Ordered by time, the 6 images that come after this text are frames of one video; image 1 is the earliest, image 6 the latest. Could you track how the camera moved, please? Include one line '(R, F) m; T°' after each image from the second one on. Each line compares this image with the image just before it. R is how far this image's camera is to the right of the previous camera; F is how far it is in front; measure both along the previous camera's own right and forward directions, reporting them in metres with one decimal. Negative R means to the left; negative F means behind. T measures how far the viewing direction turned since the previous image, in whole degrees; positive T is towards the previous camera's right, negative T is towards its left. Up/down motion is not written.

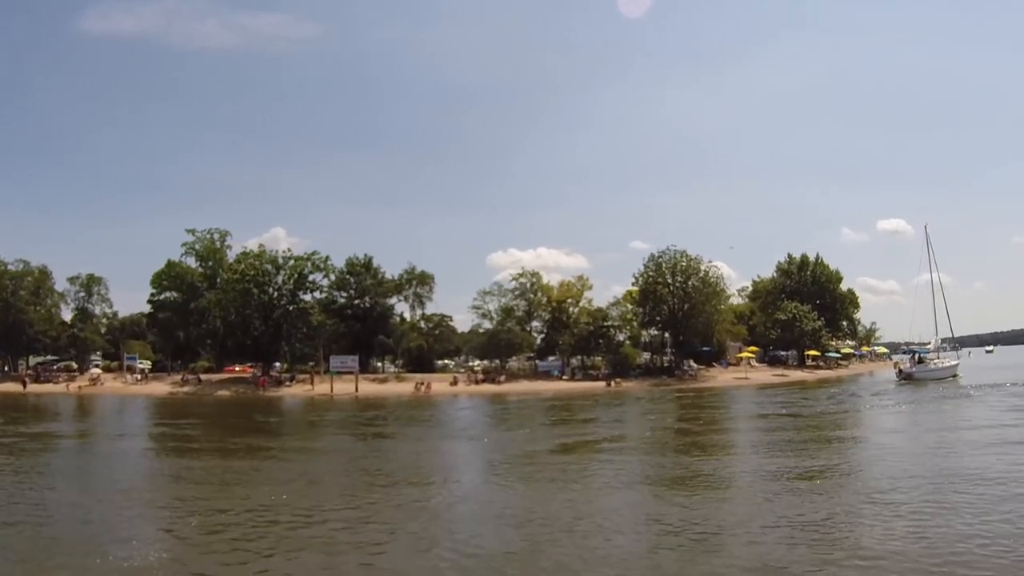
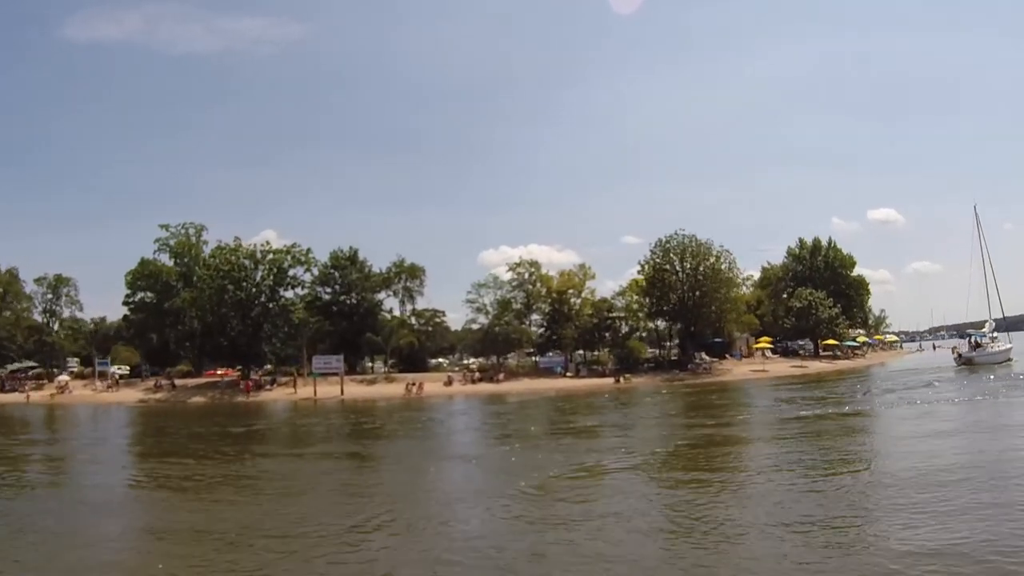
(-0.3, +3.7) m; +1°
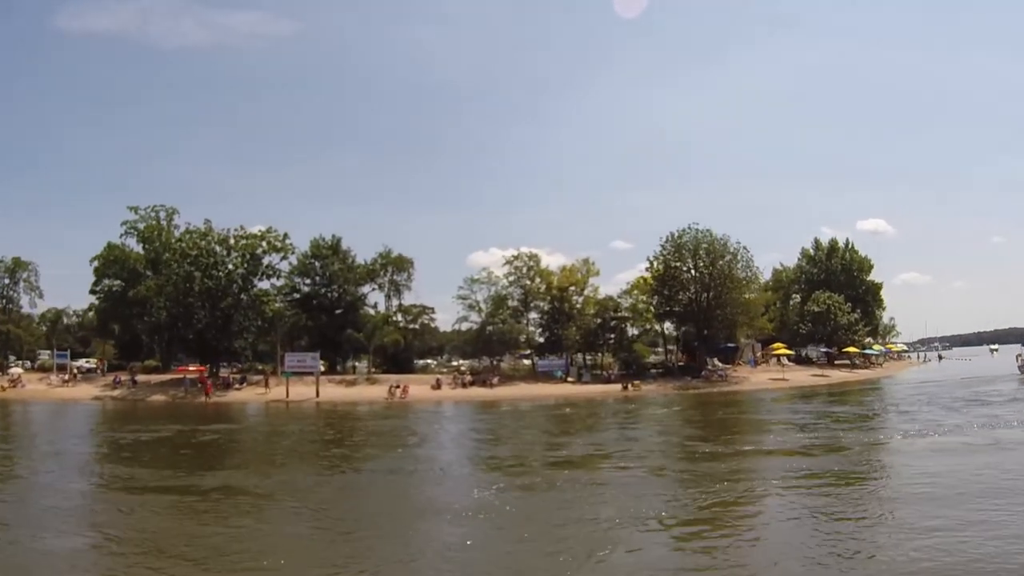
(-0.4, +4.2) m; +1°
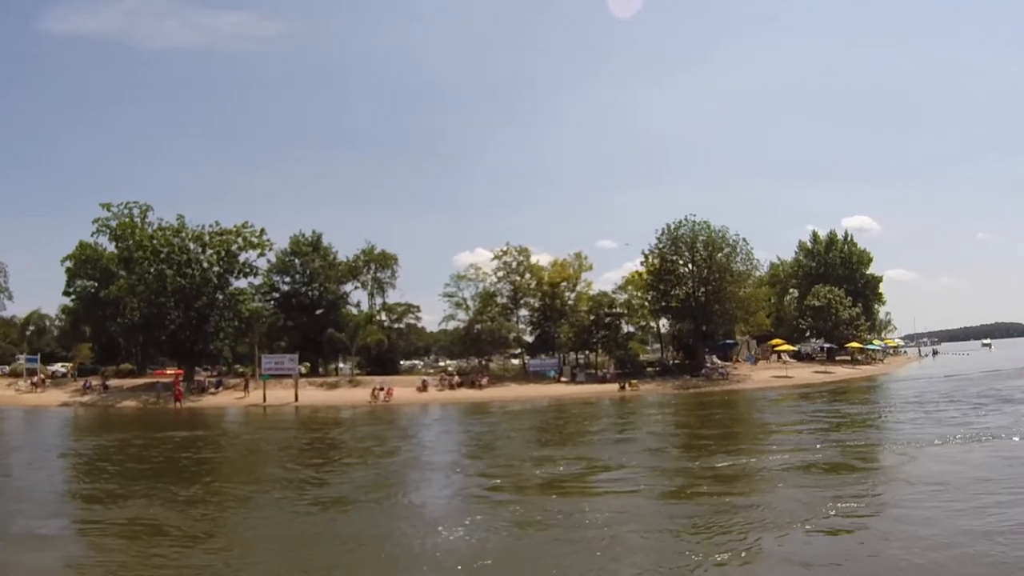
(-0.1, +2.0) m; +1°
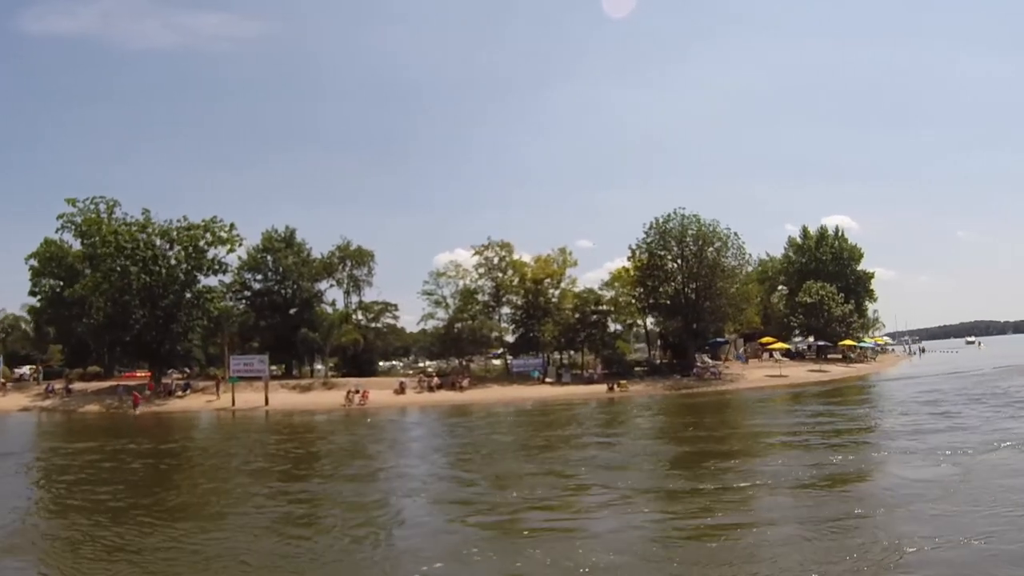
(+0.1, +1.7) m; +1°
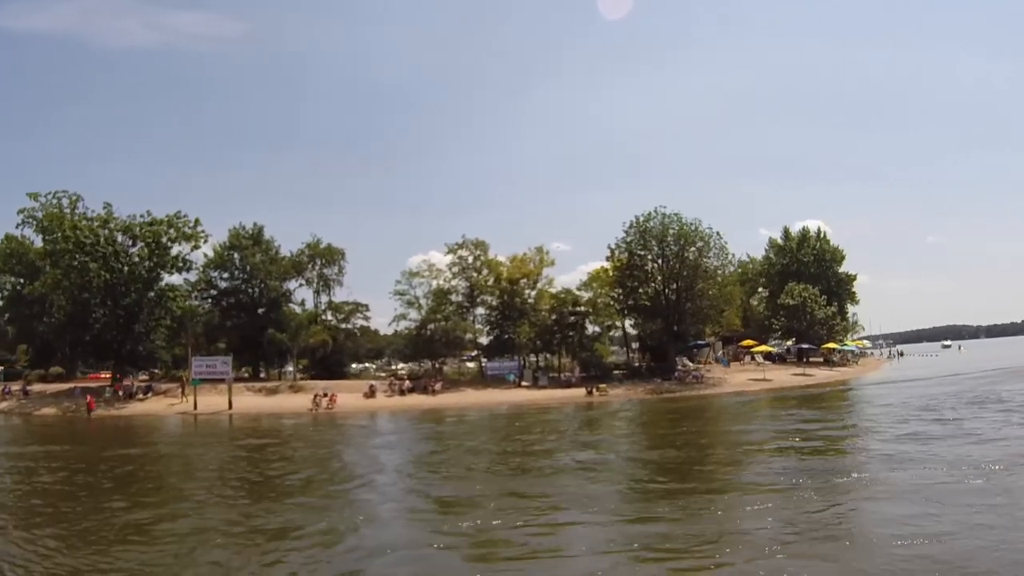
(+0.2, +1.2) m; +1°
